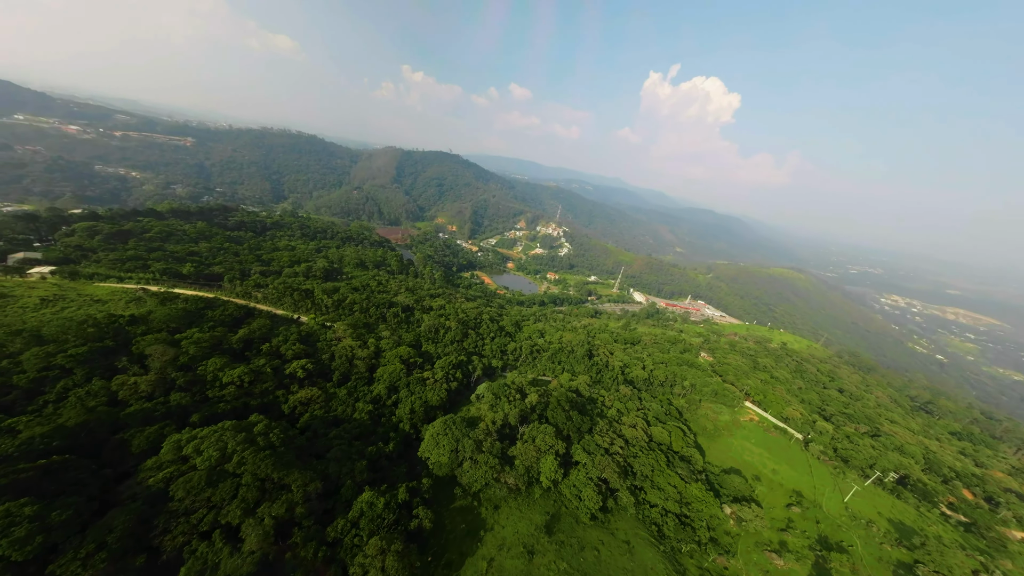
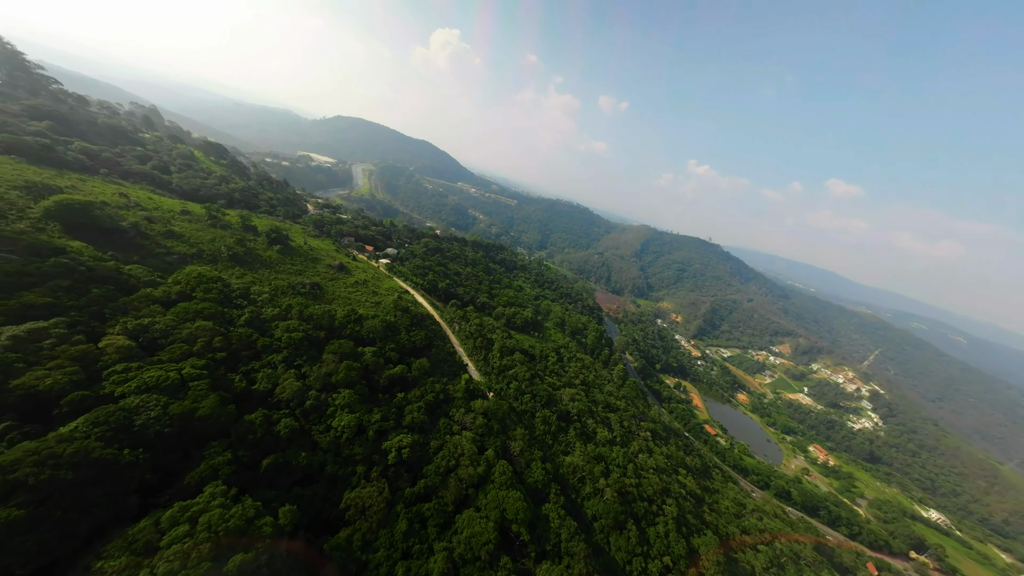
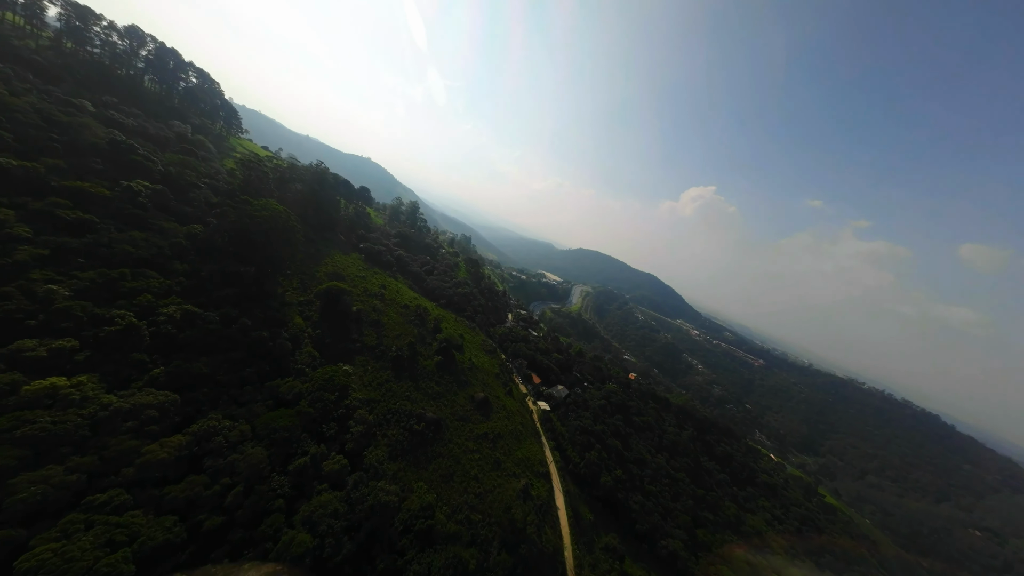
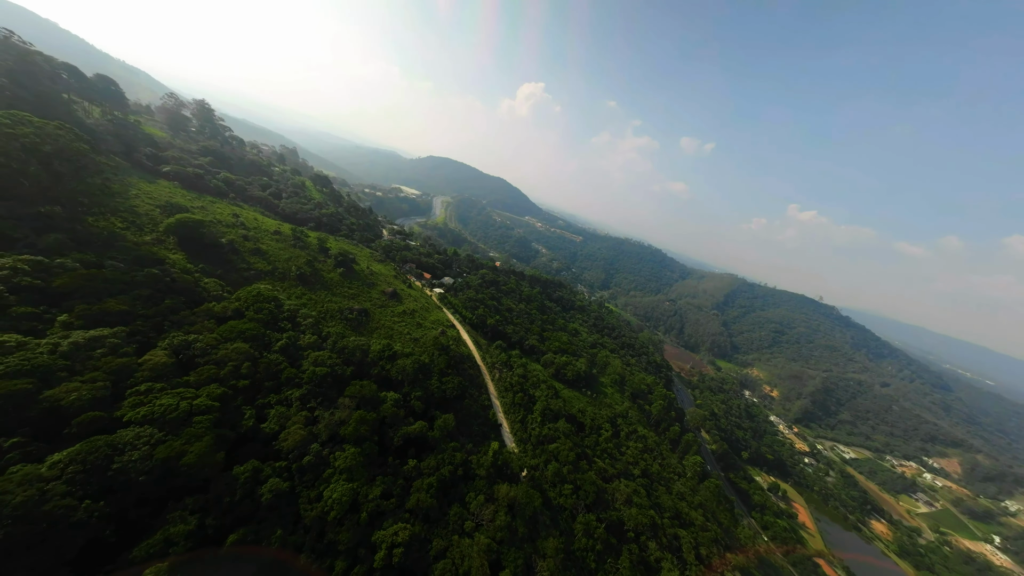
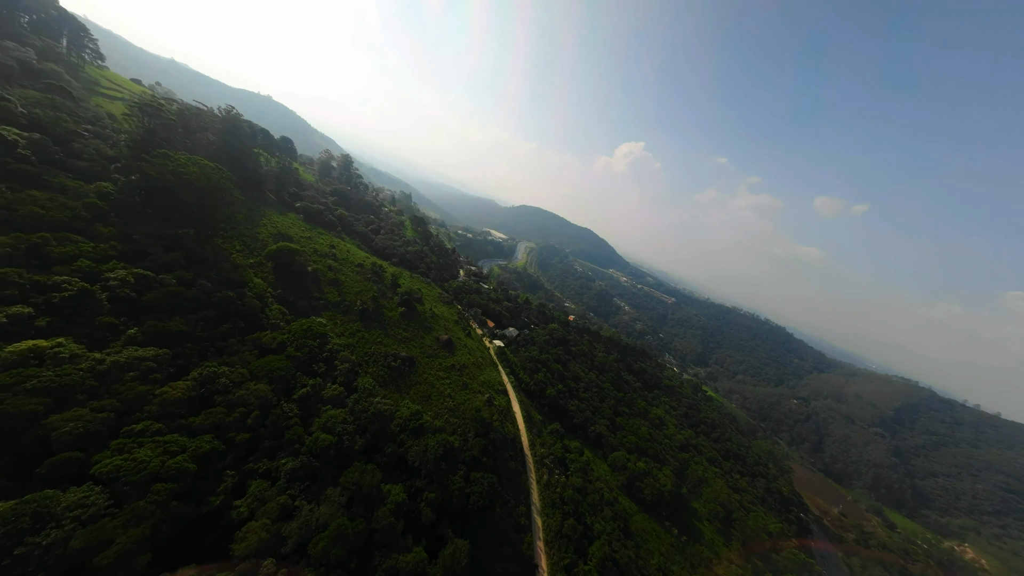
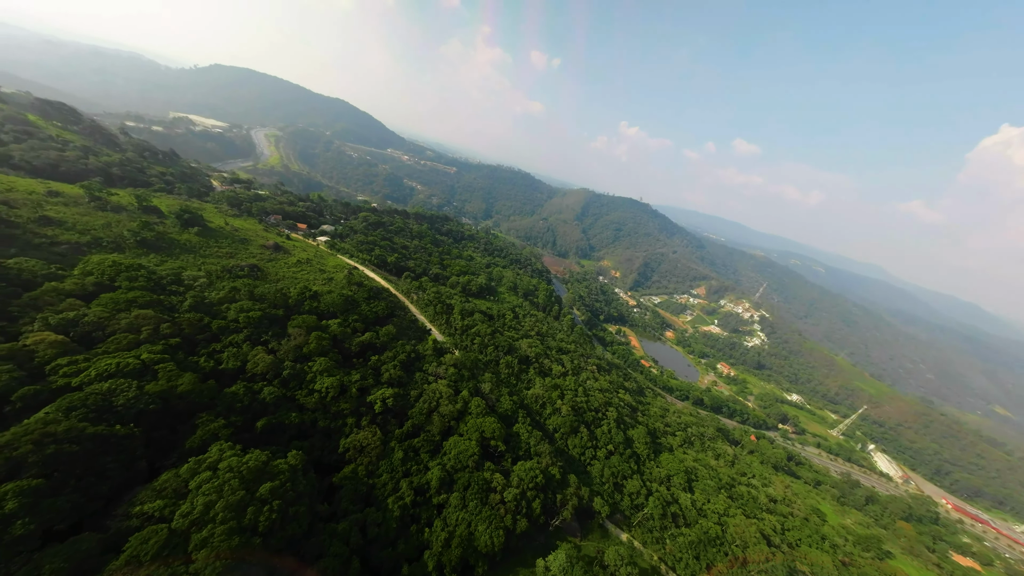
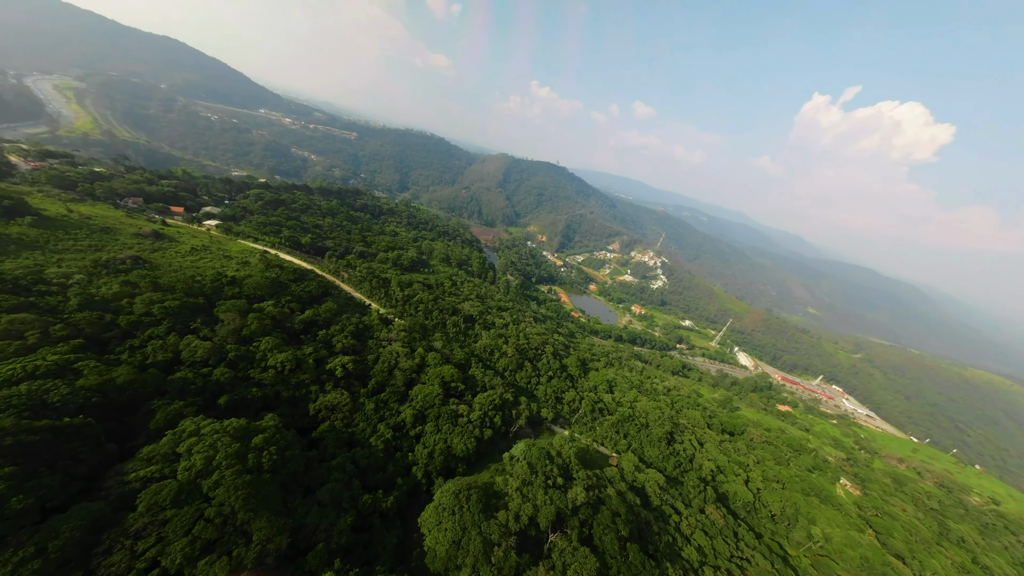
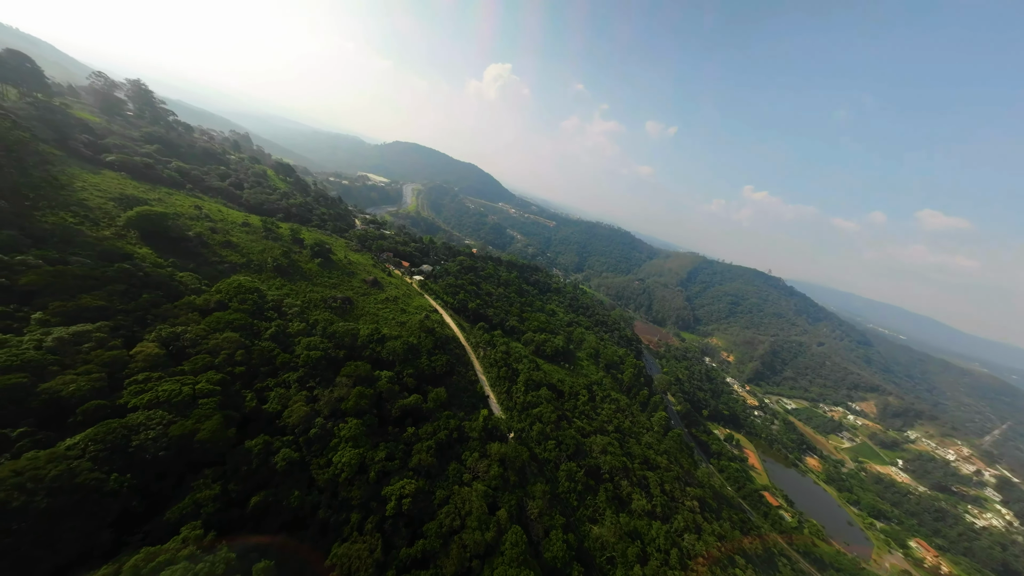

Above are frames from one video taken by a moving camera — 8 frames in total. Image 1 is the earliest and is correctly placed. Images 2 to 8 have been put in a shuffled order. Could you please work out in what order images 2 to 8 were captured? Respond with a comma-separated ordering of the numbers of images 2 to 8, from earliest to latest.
7, 6, 2, 8, 4, 5, 3
